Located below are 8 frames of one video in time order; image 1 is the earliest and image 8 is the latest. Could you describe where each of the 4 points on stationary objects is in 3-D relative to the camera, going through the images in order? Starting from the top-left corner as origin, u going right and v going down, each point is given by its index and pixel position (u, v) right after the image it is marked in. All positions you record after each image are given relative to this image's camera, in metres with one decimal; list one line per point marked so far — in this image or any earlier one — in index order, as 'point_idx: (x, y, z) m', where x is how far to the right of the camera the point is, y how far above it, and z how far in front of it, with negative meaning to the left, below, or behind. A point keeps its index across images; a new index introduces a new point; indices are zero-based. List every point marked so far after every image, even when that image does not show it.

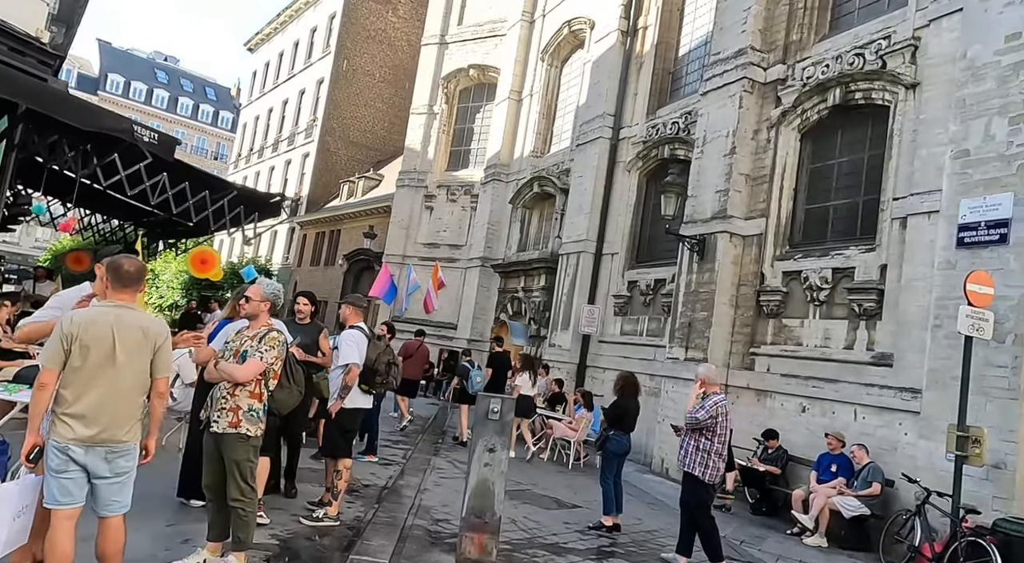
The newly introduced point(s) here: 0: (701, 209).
0: (+3.1, +1.3, +13.3) m
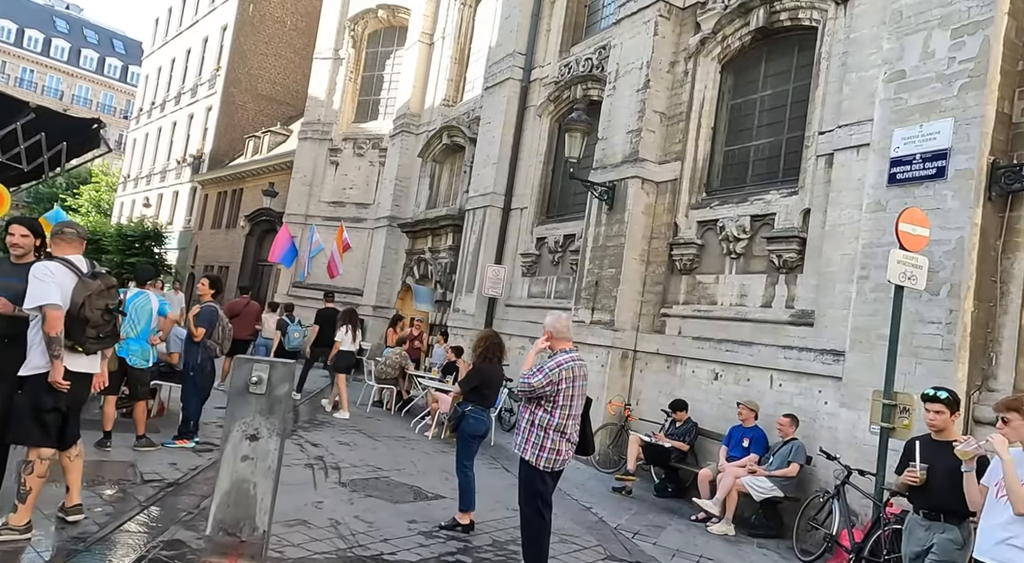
0: (+1.5, +2.0, +12.0) m
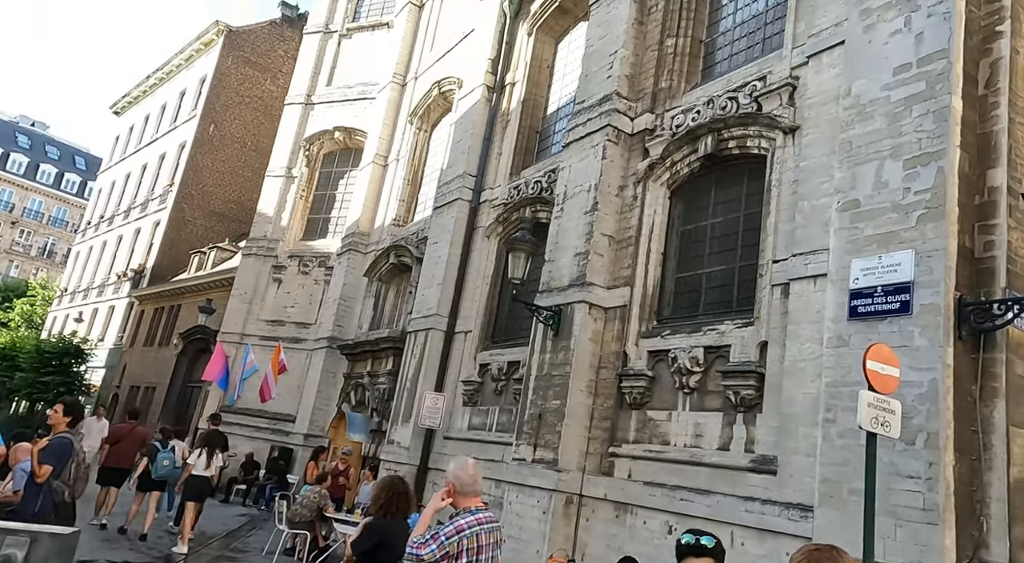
0: (+0.7, +0.1, +11.5) m
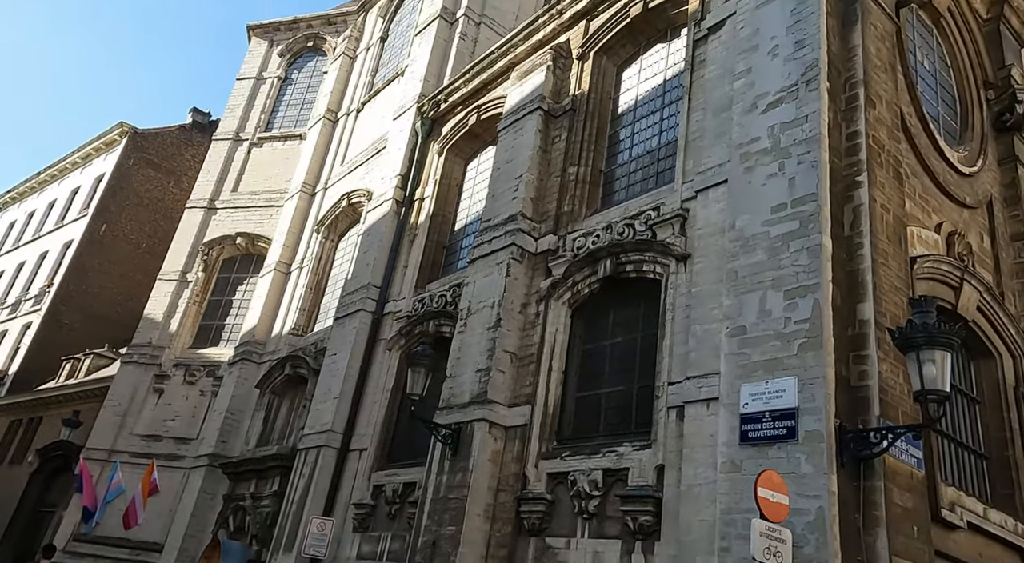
0: (-0.8, -1.6, +11.3) m
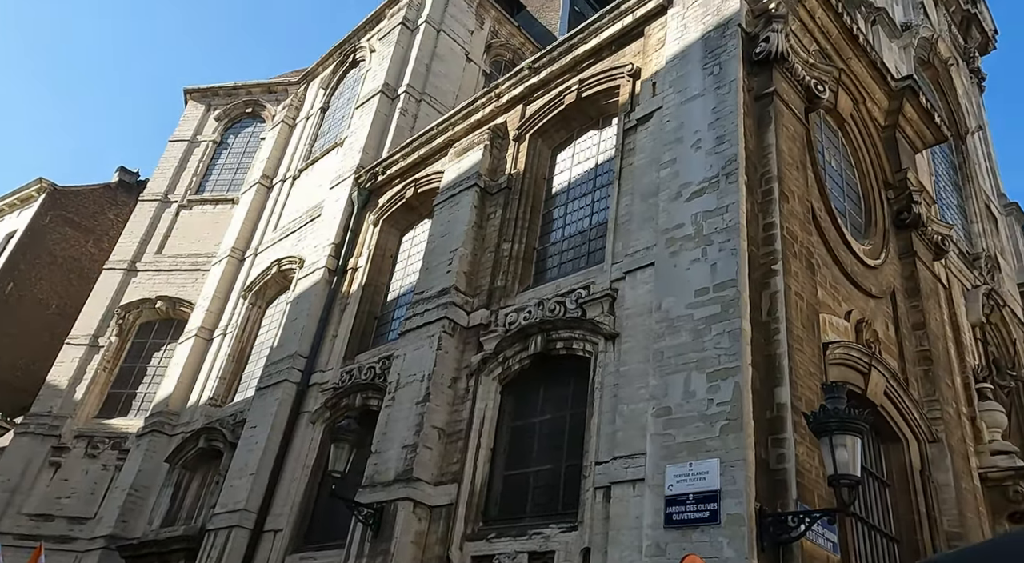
0: (-1.8, -2.7, +11.0) m
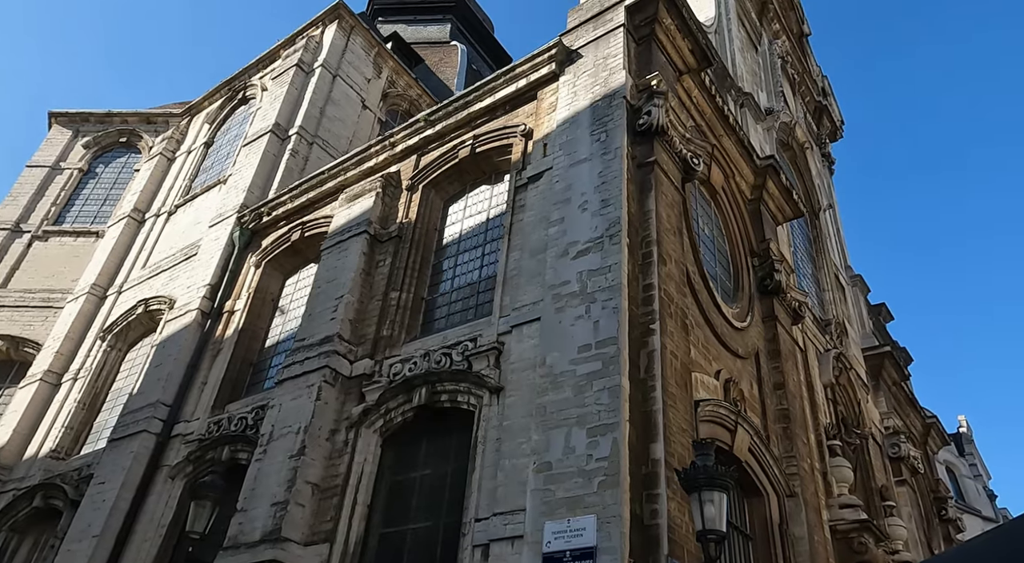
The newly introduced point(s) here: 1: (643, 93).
0: (-3.5, -3.3, +10.5) m
1: (+2.0, +2.9, +11.8) m
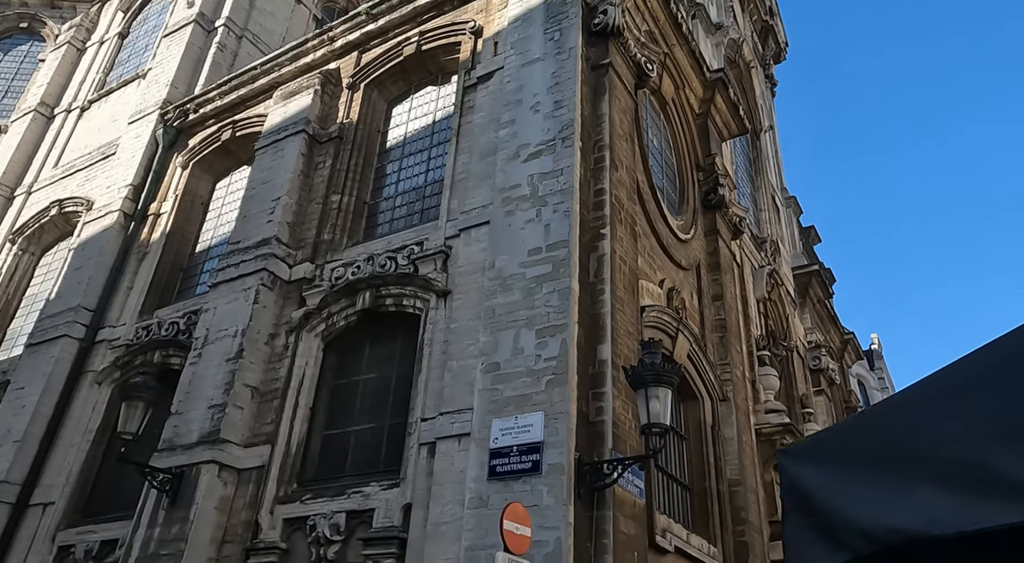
0: (-4.2, -1.9, +10.3) m
1: (+1.3, +4.3, +11.5) m
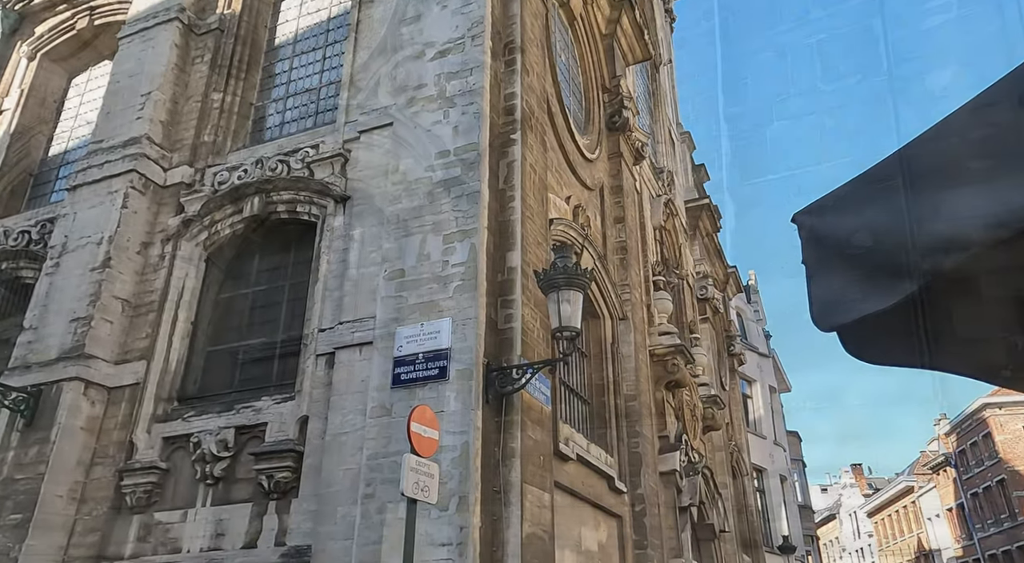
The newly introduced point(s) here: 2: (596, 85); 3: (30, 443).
0: (-5.4, -0.6, +9.2) m
1: (0.0, +5.5, +11.0) m
2: (+1.3, +3.4, +13.3) m
3: (-4.6, -1.4, +7.9) m
